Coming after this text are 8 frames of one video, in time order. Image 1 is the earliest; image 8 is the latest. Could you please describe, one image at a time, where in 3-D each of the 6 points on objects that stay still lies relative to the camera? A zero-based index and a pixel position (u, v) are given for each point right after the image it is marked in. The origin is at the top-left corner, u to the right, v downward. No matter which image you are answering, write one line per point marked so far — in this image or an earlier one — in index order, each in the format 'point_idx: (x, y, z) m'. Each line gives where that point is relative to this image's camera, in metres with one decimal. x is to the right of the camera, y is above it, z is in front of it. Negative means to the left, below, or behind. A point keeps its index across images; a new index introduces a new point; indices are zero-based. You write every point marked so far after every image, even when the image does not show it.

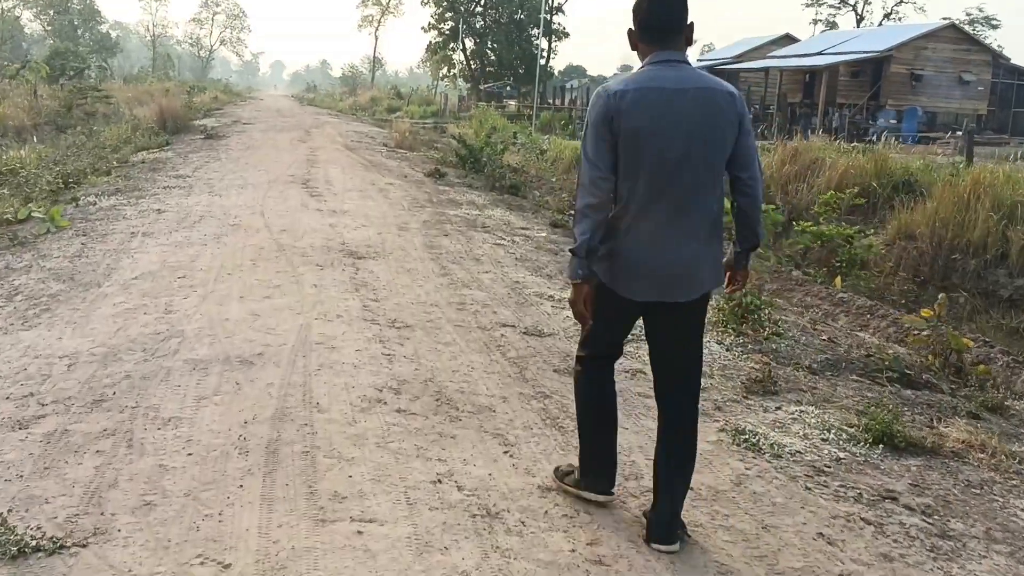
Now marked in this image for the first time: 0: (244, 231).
0: (-2.0, +0.4, +7.5) m
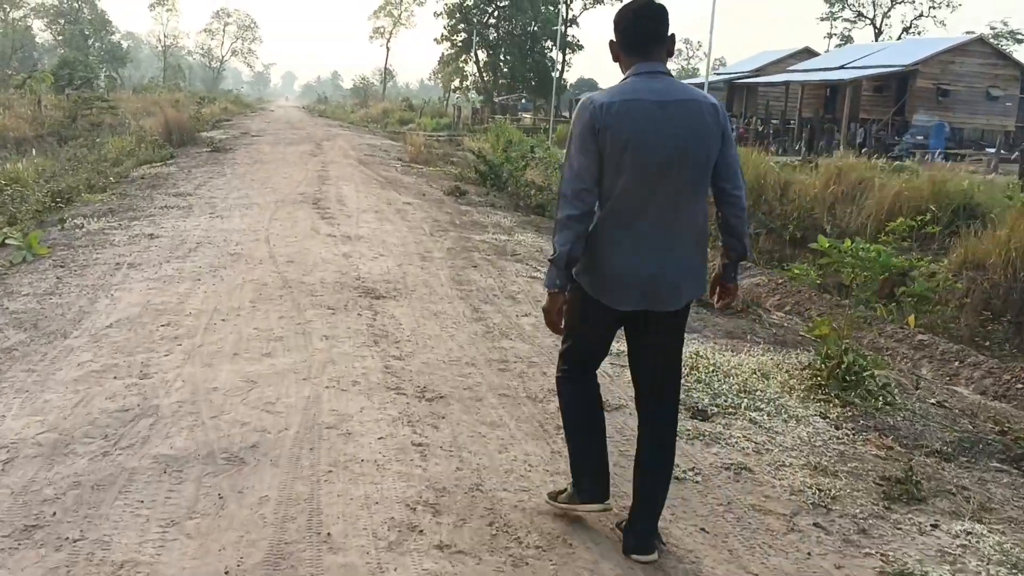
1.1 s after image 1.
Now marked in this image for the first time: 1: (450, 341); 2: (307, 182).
0: (-1.7, +0.2, +6.6) m
1: (-0.3, -0.2, +4.7) m
2: (-2.6, +1.3, +12.8) m
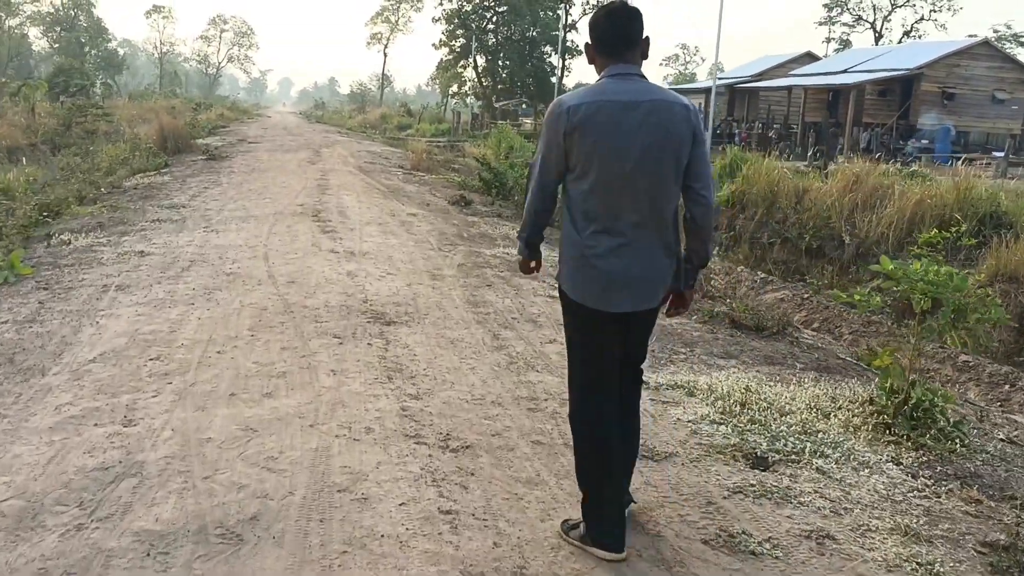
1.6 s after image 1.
0: (-1.6, 0.0, +6.1) m
1: (-0.2, -0.4, +4.2) m
2: (-2.5, +1.2, +12.4) m
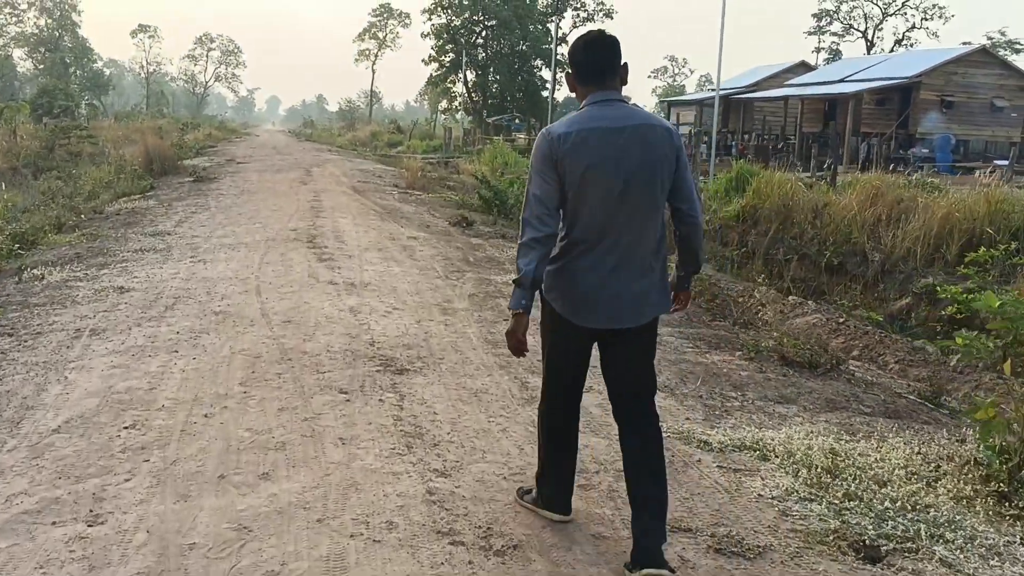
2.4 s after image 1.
0: (-1.5, -0.2, +5.5) m
1: (0.0, -0.5, +3.6) m
2: (-2.4, +0.8, +11.7) m
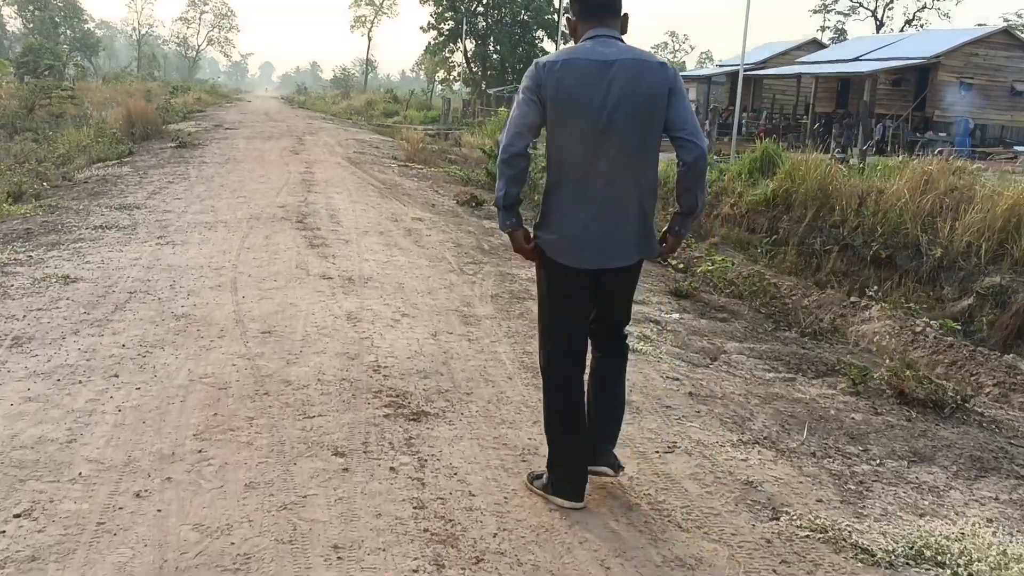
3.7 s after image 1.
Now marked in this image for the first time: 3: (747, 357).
0: (-1.3, -0.2, +4.3) m
1: (+0.2, -0.6, +2.4) m
2: (-2.3, +1.0, +10.5) m
3: (+1.2, -0.3, +5.1) m
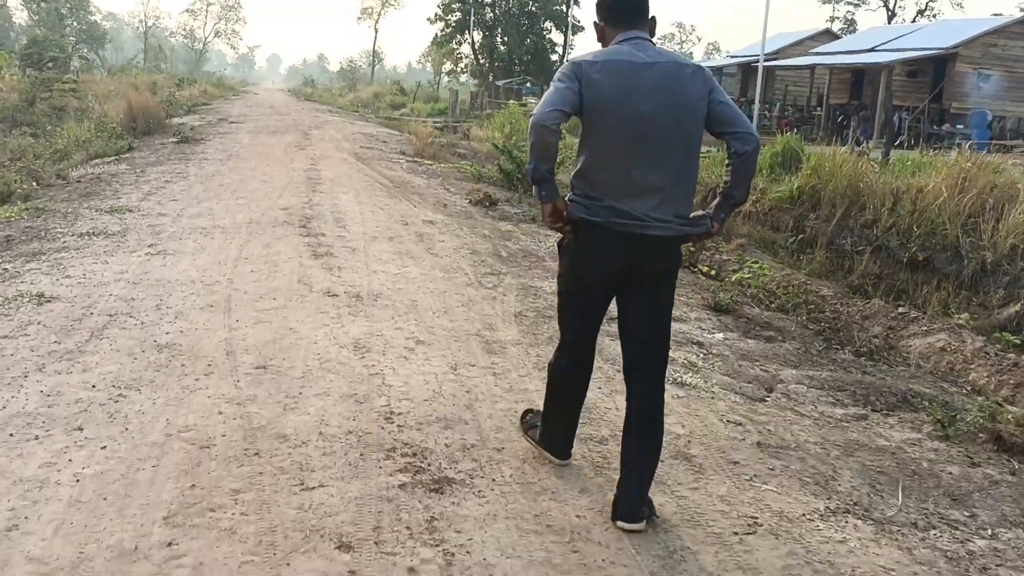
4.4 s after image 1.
0: (-1.2, -0.3, +3.7) m
1: (+0.3, -0.7, +1.8) m
2: (-2.1, +1.0, +9.9) m
3: (+1.3, -0.4, +4.5) m
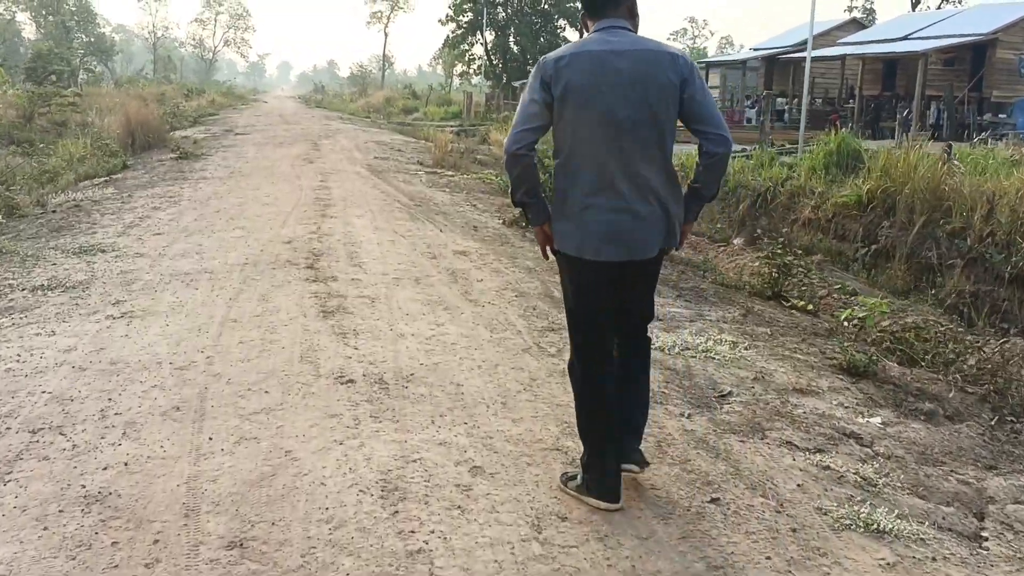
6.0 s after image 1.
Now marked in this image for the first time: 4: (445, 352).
0: (-0.9, -0.6, +2.3) m
1: (+0.5, -1.0, +0.4) m
2: (-1.8, +0.6, +8.5) m
3: (+1.6, -0.7, +3.1) m
4: (-0.2, -0.3, +4.2) m
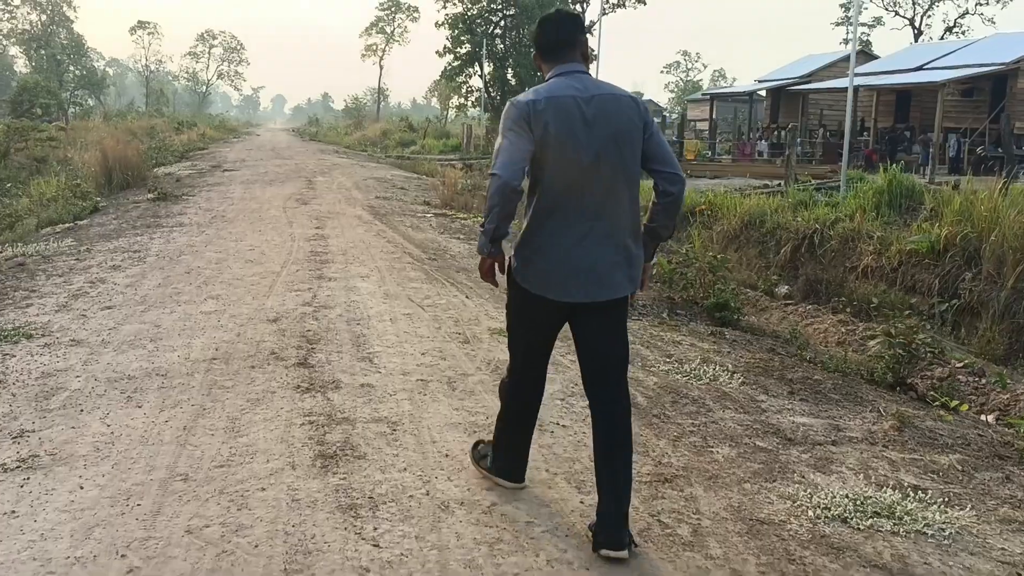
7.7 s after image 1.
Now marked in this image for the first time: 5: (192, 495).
0: (-0.6, -0.9, +0.7) m
1: (+0.8, -1.3, -1.2) m
2: (-1.5, +0.1, +6.9) m
3: (+1.9, -1.0, +1.5) m
4: (0.0, -0.7, +2.6) m
5: (-0.9, -0.6, +2.9) m
